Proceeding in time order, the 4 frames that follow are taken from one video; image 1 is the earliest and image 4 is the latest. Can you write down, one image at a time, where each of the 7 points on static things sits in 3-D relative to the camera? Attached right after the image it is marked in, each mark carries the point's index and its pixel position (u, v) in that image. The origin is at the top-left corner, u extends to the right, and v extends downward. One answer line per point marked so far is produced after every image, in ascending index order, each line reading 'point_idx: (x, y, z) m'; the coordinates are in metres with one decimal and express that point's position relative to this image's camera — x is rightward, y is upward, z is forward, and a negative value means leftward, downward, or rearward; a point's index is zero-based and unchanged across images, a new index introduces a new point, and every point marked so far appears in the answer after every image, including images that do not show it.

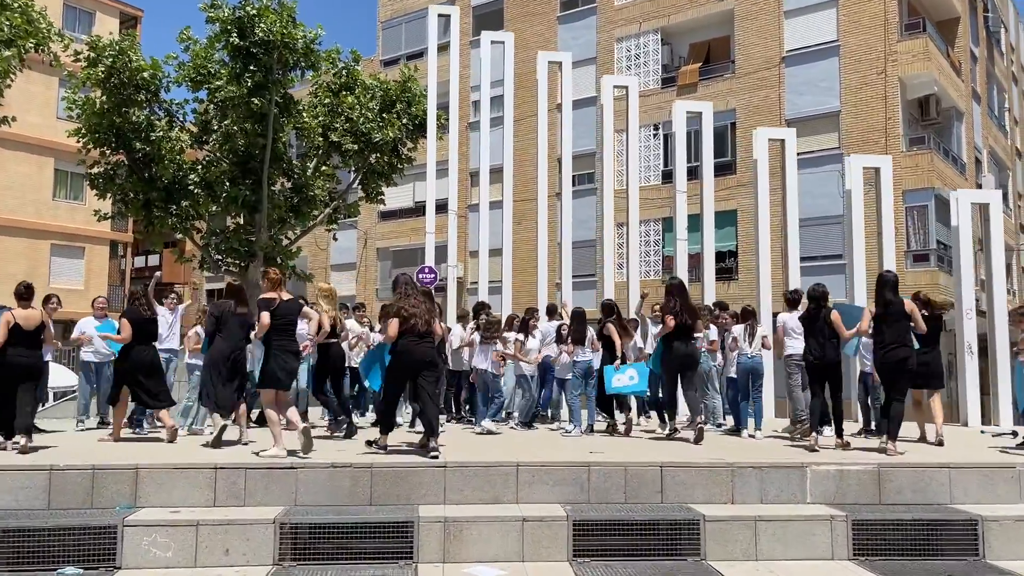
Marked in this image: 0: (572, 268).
0: (+1.3, +0.4, +18.8) m
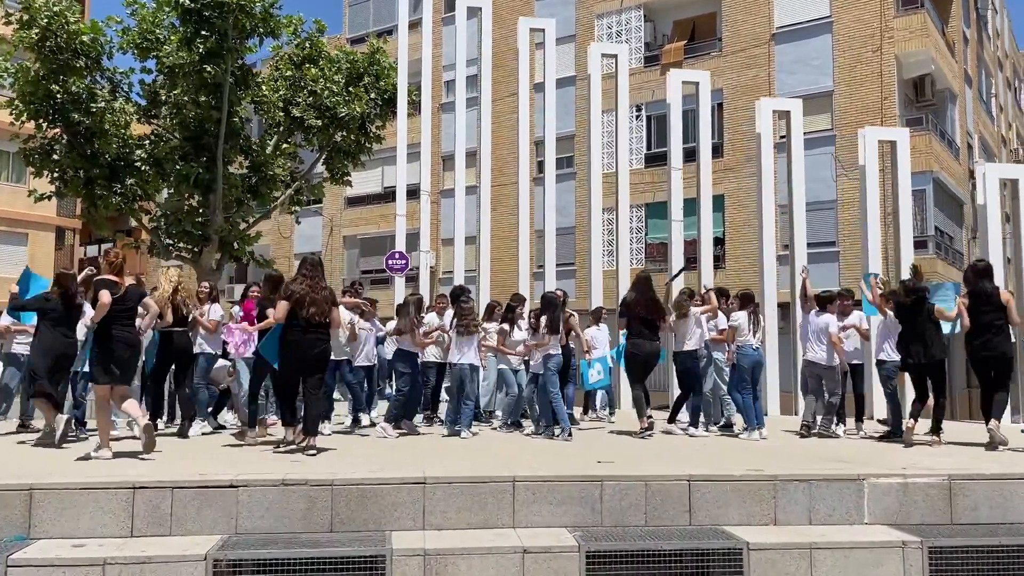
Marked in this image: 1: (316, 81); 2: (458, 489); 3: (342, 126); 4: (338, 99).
0: (+0.9, +0.7, +17.5) m
1: (-4.2, +4.4, +18.1) m
2: (-0.3, -1.3, +5.5) m
3: (-3.6, +3.5, +18.2) m
4: (-3.7, +4.0, +18.0) m
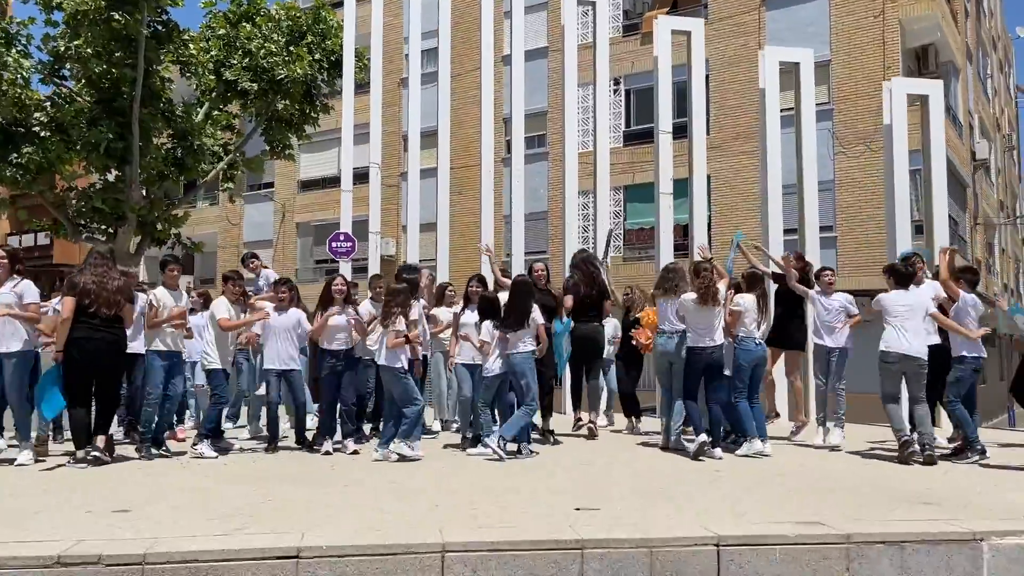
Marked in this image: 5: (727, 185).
0: (+0.2, +0.9, +15.5) m
1: (-4.9, +4.7, +15.9) m
2: (-0.6, -1.1, +3.5) m
3: (-4.3, +3.7, +16.0) m
4: (-4.4, +4.2, +15.7) m
5: (+4.9, +2.4, +19.5) m
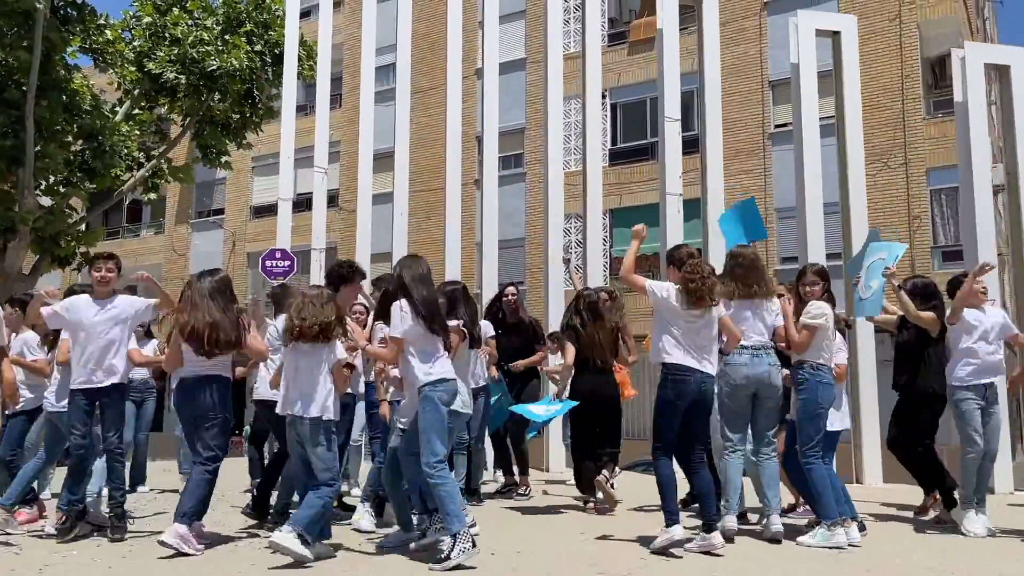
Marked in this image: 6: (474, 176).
0: (-0.2, +0.4, +13.2) m
1: (-5.3, +4.2, +13.6) m
2: (-0.7, -1.0, +1.0) m
3: (-4.8, +3.2, +13.7) m
4: (-4.8, +3.8, +13.5) m
5: (+4.4, +1.7, +17.4) m
6: (-0.9, +2.6, +19.9) m
